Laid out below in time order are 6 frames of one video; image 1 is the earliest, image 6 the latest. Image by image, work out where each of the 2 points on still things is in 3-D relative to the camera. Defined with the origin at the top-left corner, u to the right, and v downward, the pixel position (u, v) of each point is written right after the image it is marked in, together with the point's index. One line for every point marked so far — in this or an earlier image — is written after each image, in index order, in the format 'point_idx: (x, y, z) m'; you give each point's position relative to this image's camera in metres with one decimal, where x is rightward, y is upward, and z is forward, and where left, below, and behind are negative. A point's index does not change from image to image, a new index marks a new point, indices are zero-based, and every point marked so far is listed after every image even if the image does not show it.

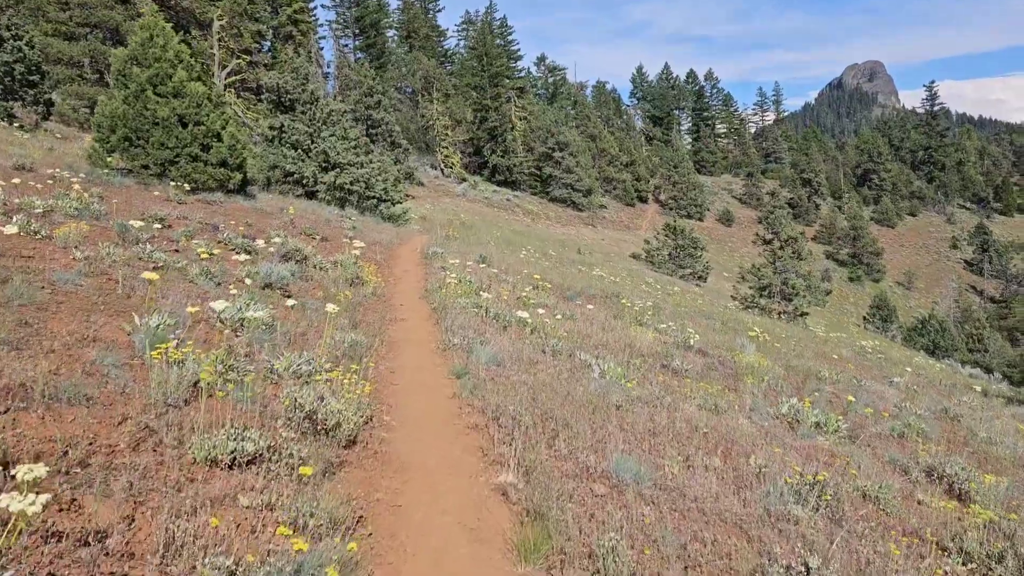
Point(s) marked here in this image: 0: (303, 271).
0: (-3.1, +0.2, +12.4) m
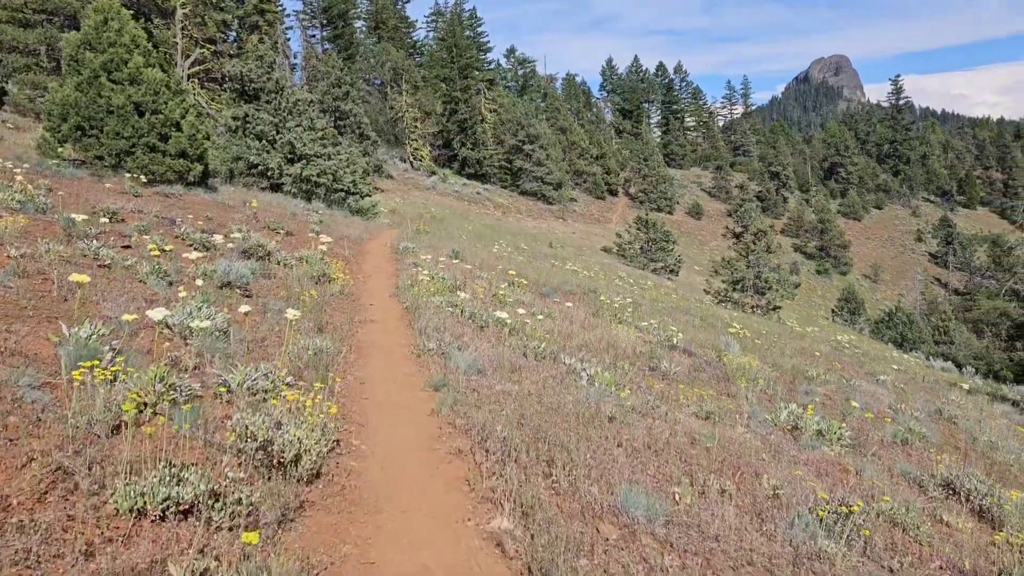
0: (-3.4, +0.3, +11.6) m
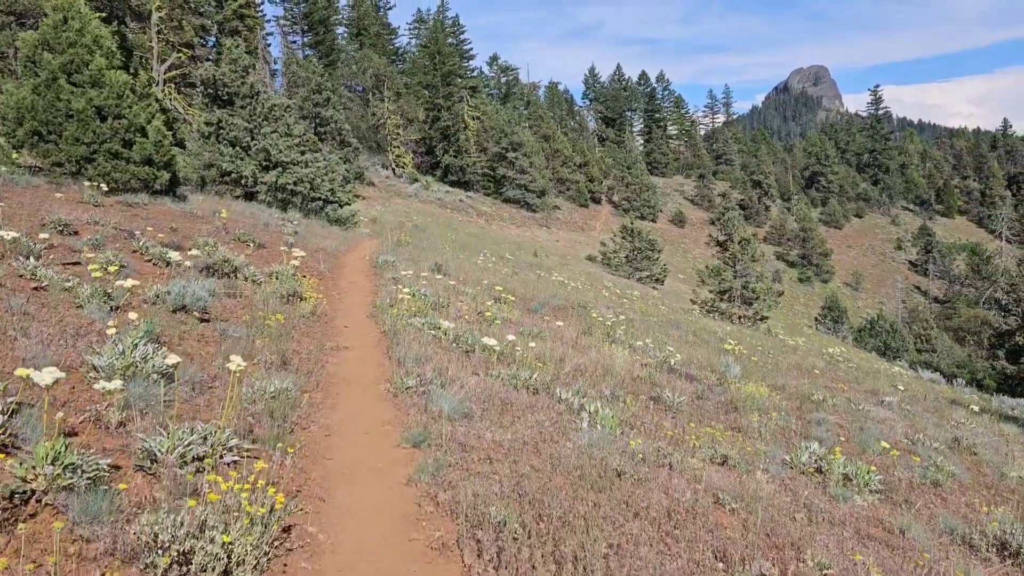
0: (-3.5, 0.0, +10.6) m
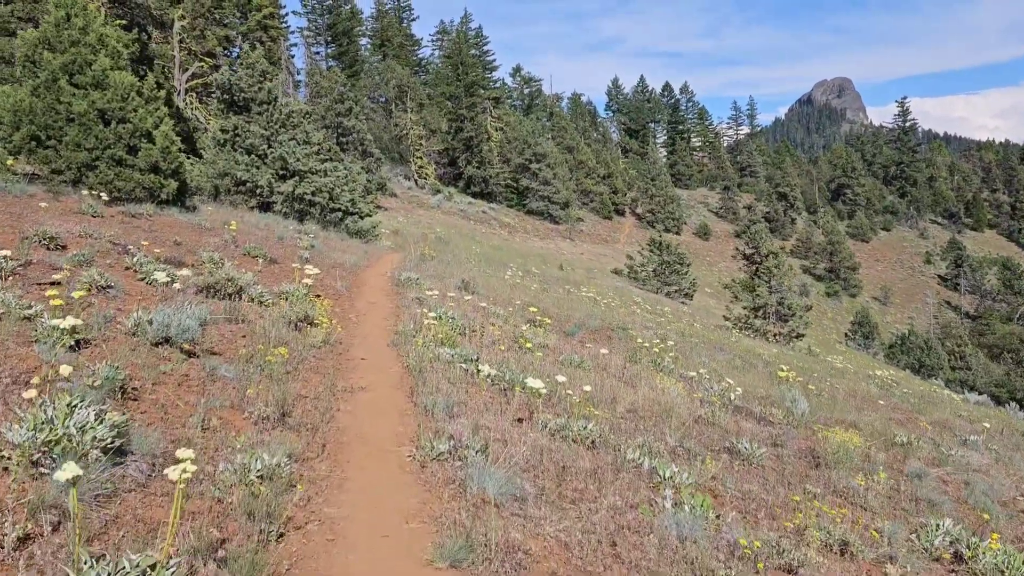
0: (-3.1, -0.2, +9.3) m
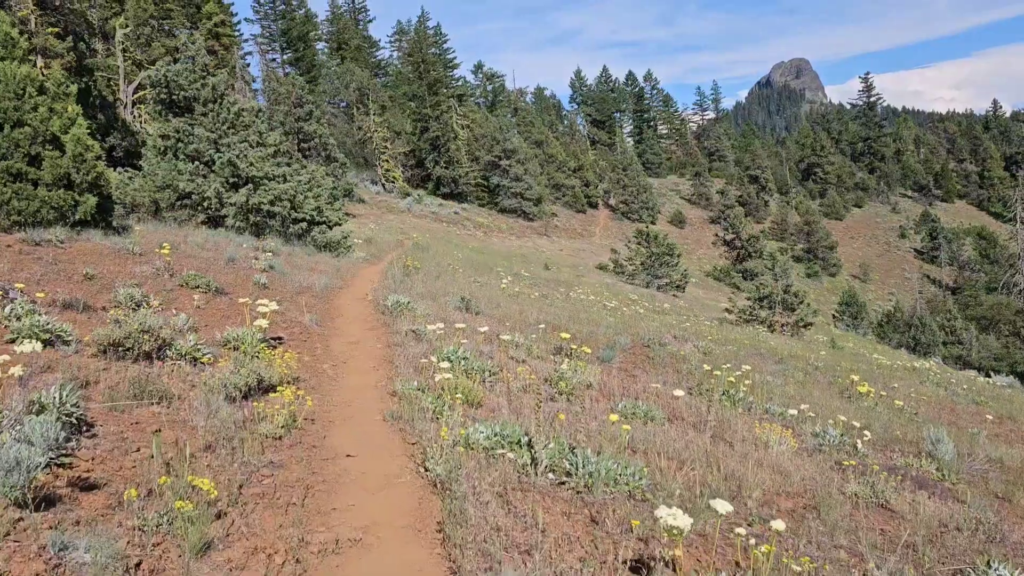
0: (-2.6, -0.7, +6.0) m
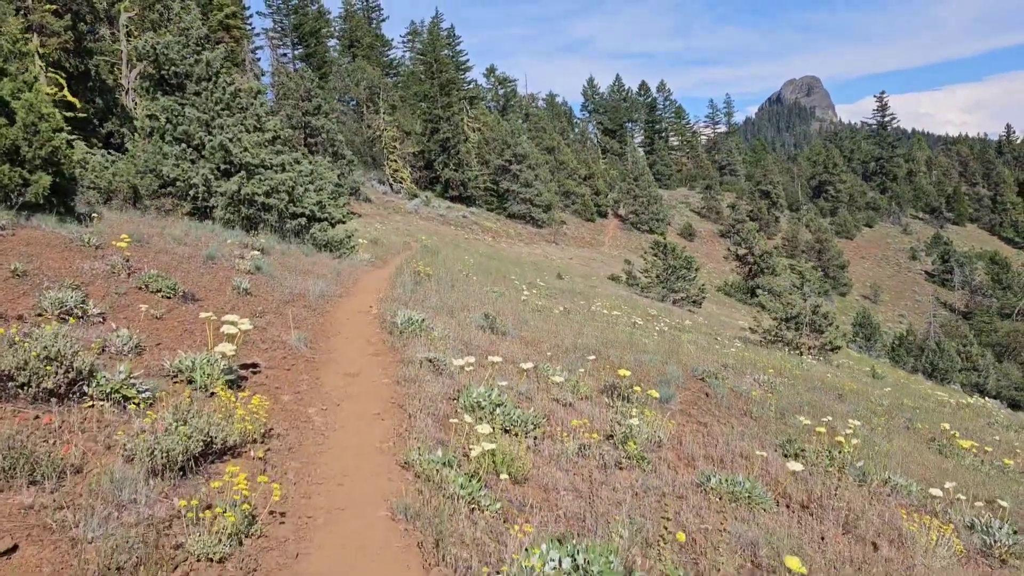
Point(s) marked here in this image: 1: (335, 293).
0: (-2.3, -0.7, +3.8) m
1: (-2.5, 0.0, +11.8) m
